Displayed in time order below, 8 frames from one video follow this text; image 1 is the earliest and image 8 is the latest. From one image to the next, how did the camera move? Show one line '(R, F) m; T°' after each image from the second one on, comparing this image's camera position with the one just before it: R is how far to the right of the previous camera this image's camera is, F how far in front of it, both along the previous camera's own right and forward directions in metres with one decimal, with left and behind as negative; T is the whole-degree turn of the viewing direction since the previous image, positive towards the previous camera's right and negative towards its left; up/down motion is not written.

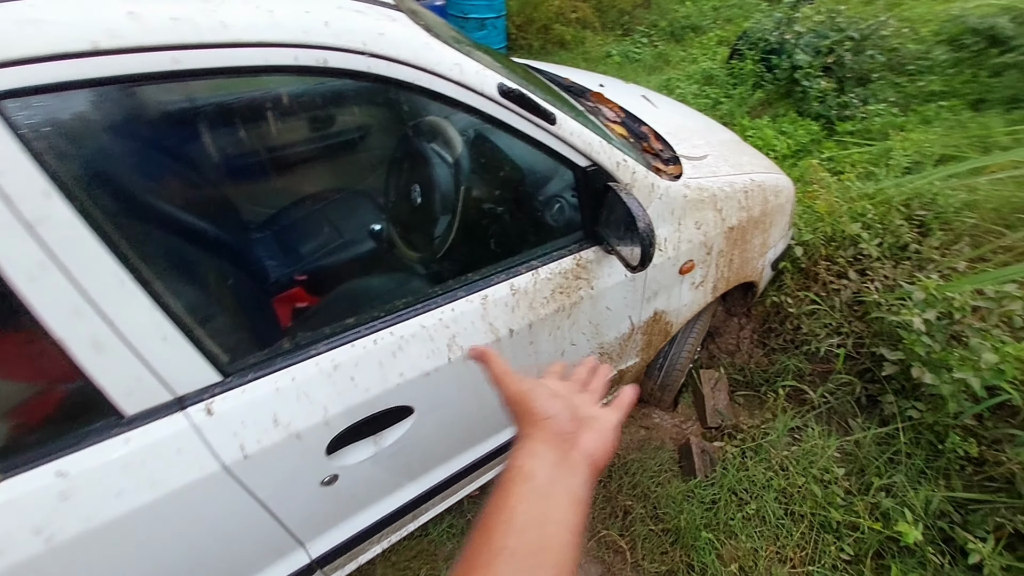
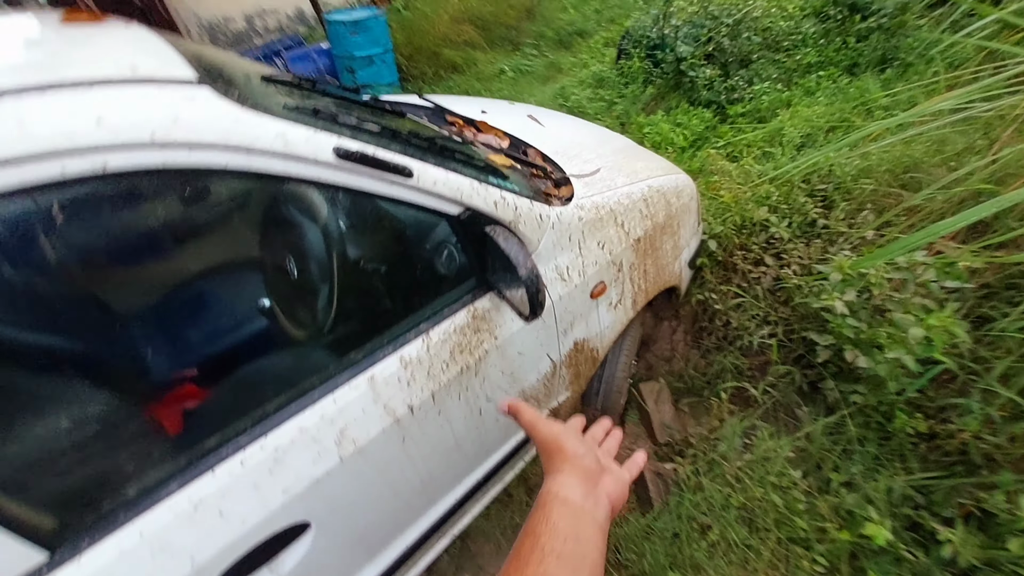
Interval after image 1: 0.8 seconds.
(+0.3, +0.3) m; +6°
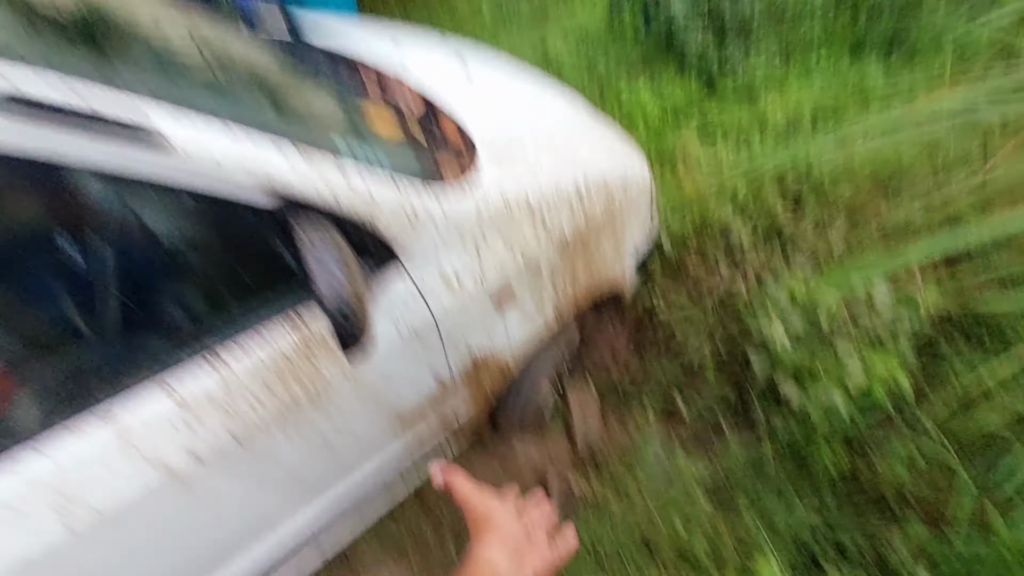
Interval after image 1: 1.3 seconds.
(+0.4, +0.3) m; +1°
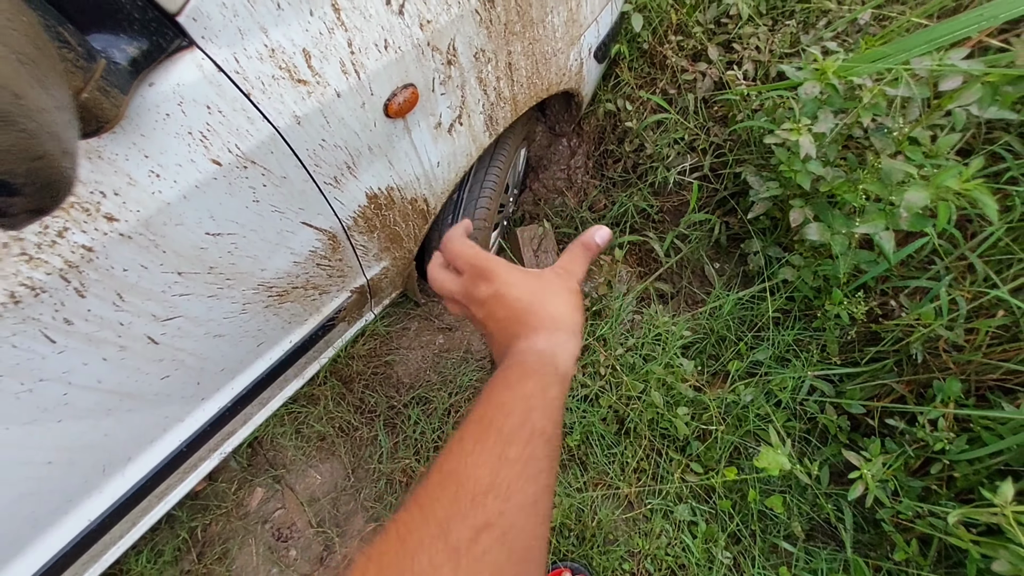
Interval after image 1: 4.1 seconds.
(+0.1, +0.5) m; +4°
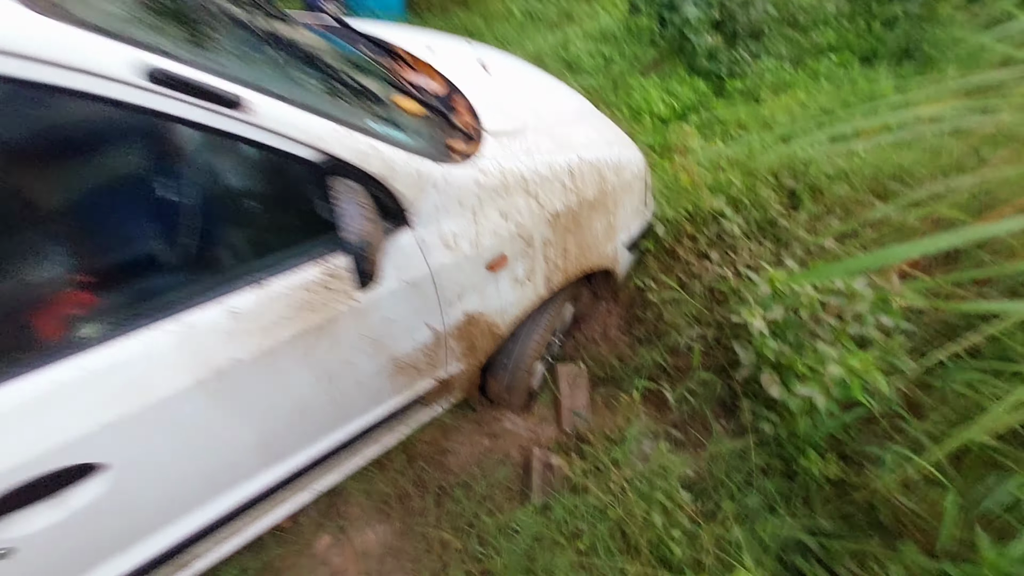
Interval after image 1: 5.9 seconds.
(0.0, -0.6) m; -8°
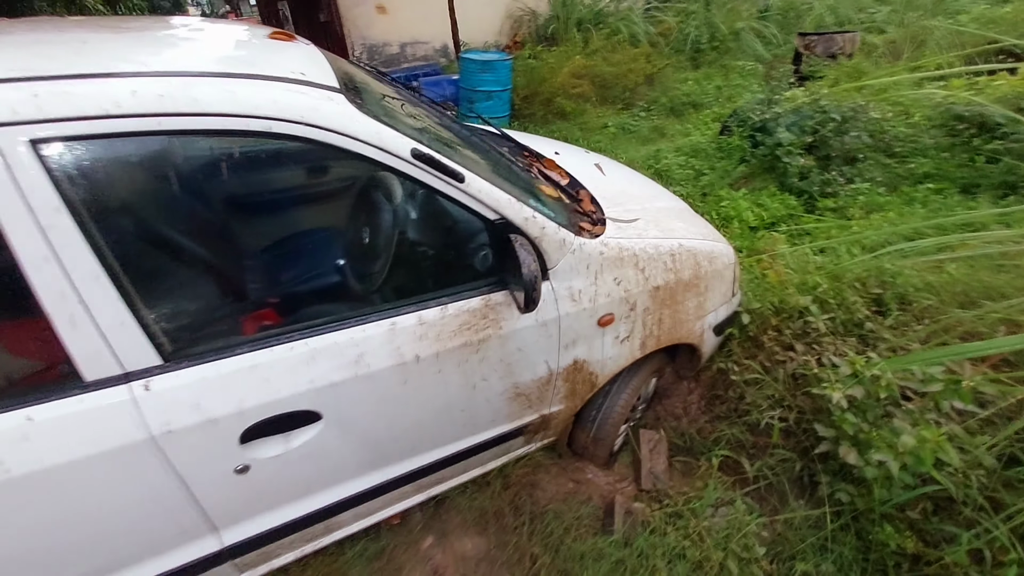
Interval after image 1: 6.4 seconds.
(-0.2, -0.5) m; -9°
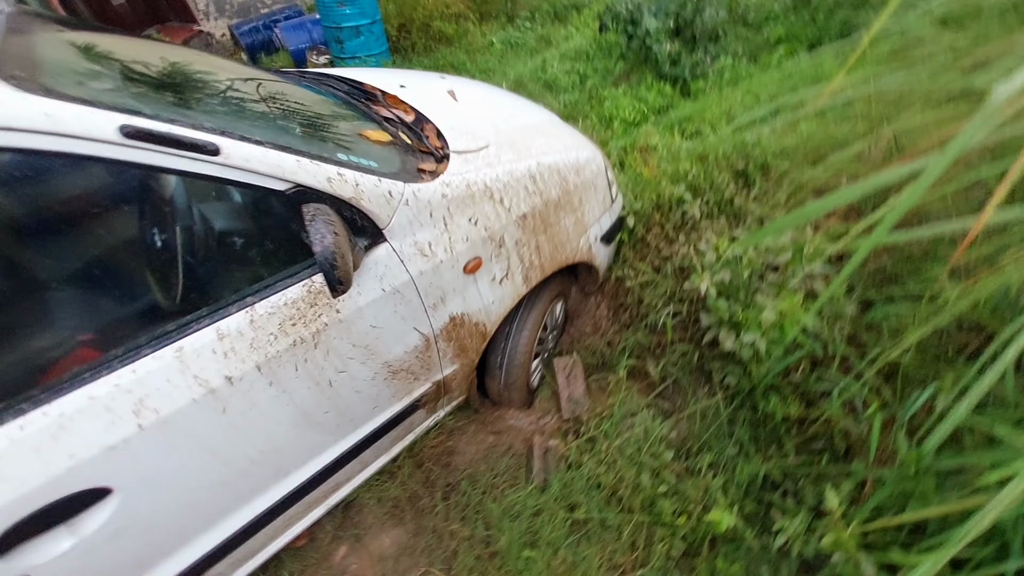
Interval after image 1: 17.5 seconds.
(+0.3, +0.2) m; +8°
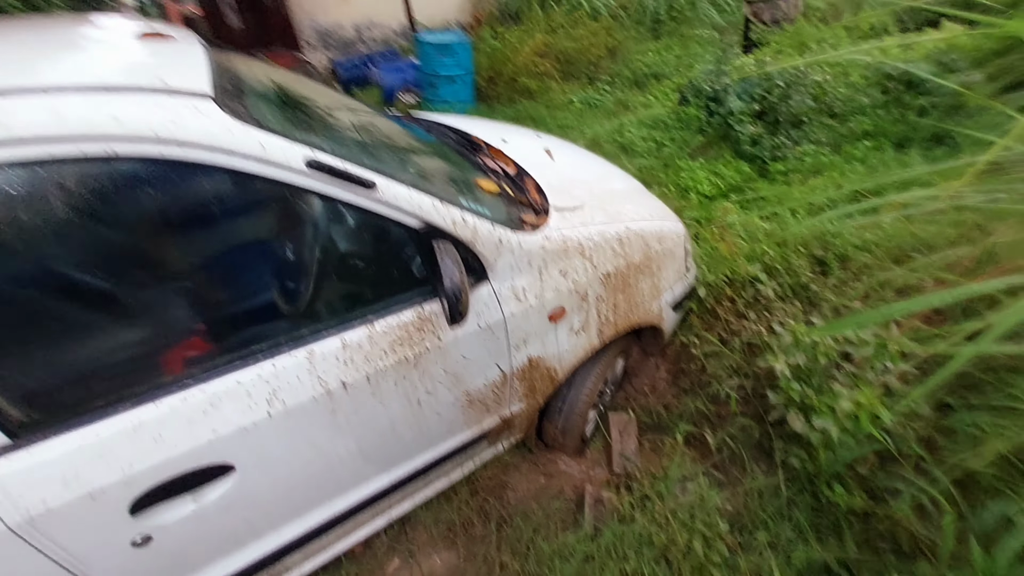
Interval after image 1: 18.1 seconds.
(-0.2, -0.2) m; -6°
